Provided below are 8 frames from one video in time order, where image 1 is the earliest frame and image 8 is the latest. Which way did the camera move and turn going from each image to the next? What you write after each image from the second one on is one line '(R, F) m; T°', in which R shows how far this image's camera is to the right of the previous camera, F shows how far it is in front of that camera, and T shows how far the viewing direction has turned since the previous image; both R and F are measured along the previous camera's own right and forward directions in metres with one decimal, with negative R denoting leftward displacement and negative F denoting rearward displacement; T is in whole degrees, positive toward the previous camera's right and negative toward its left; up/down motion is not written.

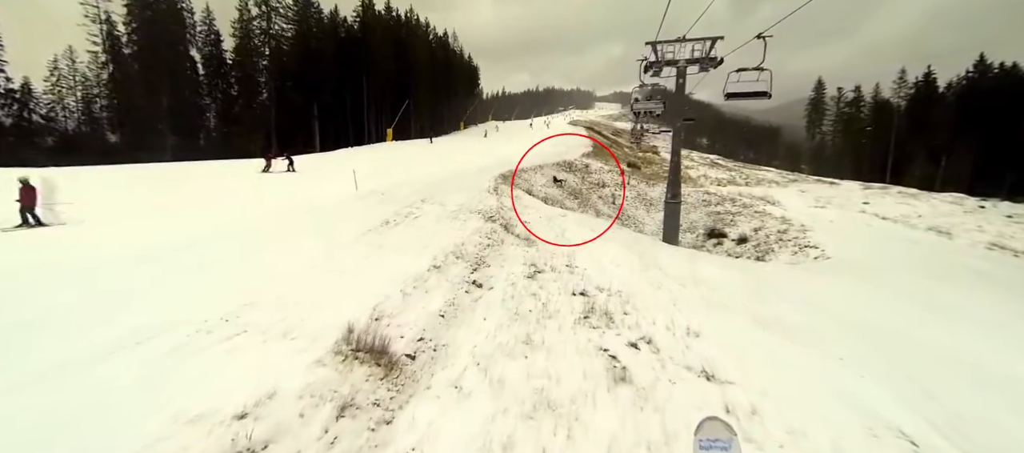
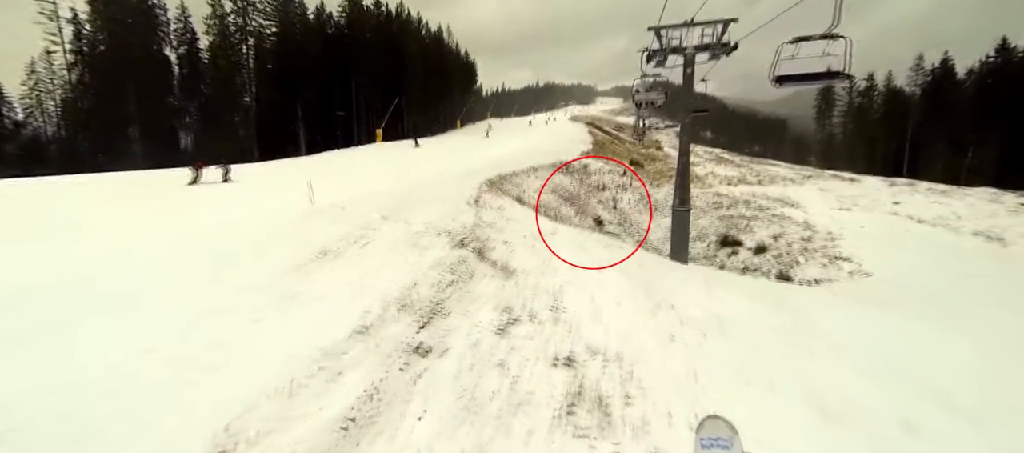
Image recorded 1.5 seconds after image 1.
(+0.6, +2.4) m; 0°
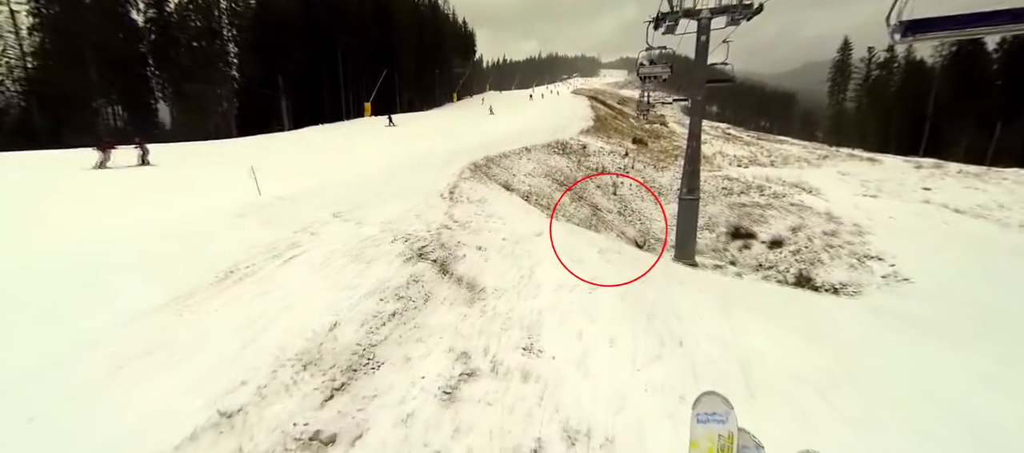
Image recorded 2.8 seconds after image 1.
(+0.6, +2.2) m; 0°
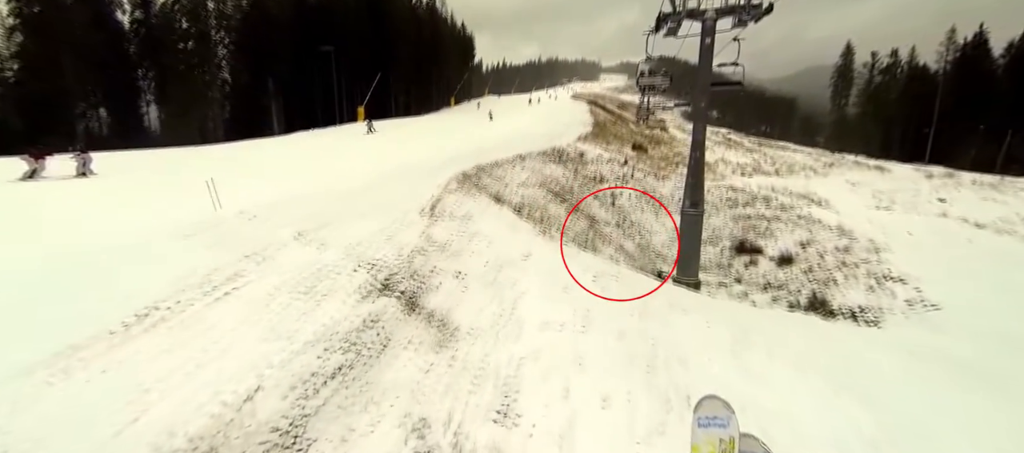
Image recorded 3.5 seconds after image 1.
(+0.3, +1.2) m; 0°
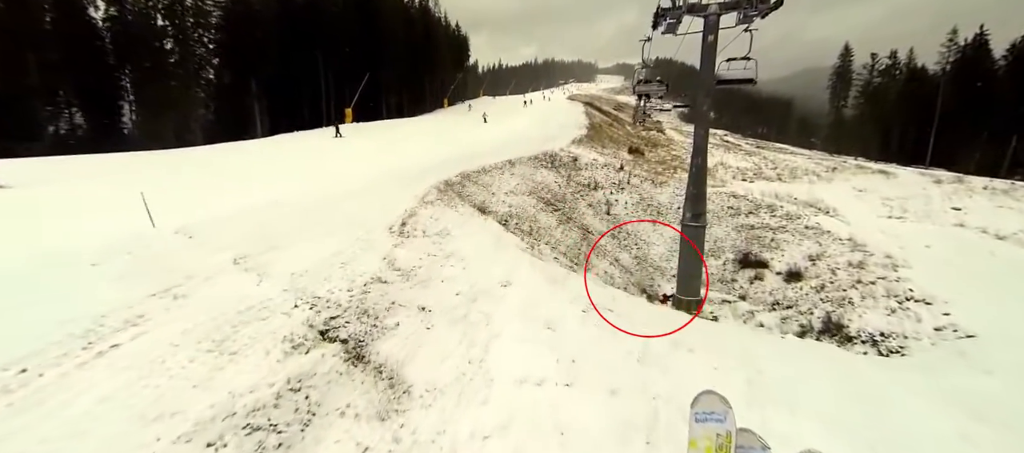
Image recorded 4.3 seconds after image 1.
(+0.4, +1.4) m; 0°
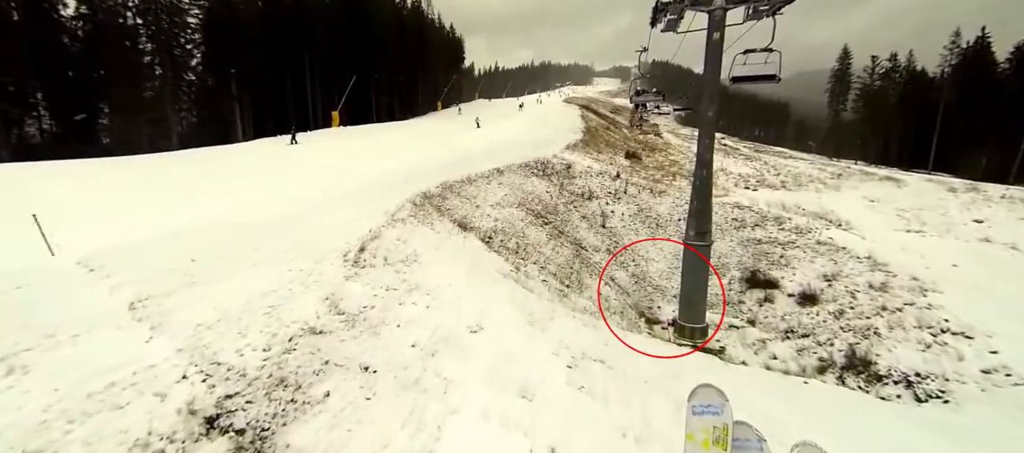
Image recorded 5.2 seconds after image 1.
(+0.4, +1.5) m; 0°
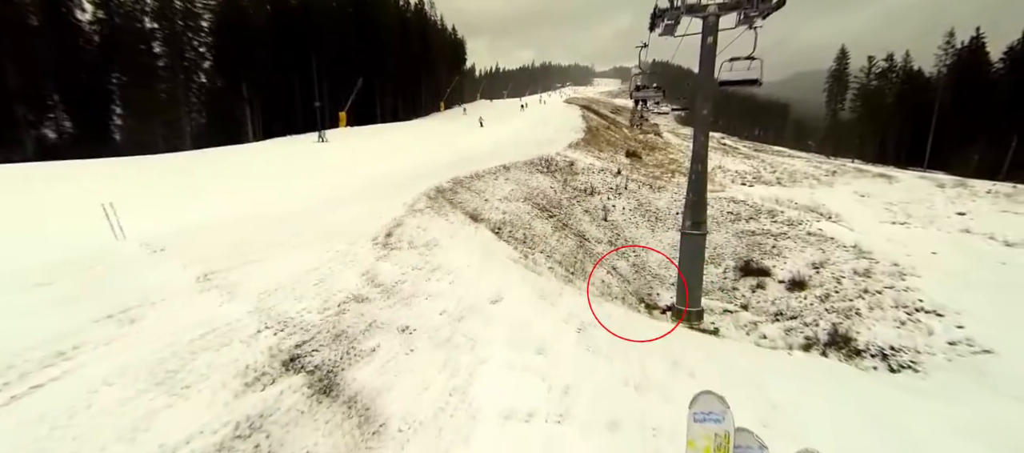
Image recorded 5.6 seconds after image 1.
(-0.2, -1.0) m; 0°
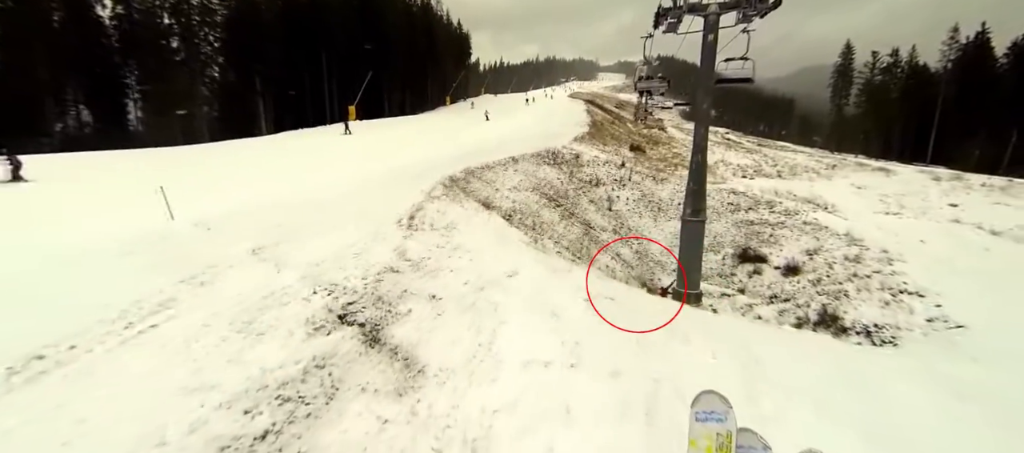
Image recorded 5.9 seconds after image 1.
(-0.2, -0.9) m; 0°
